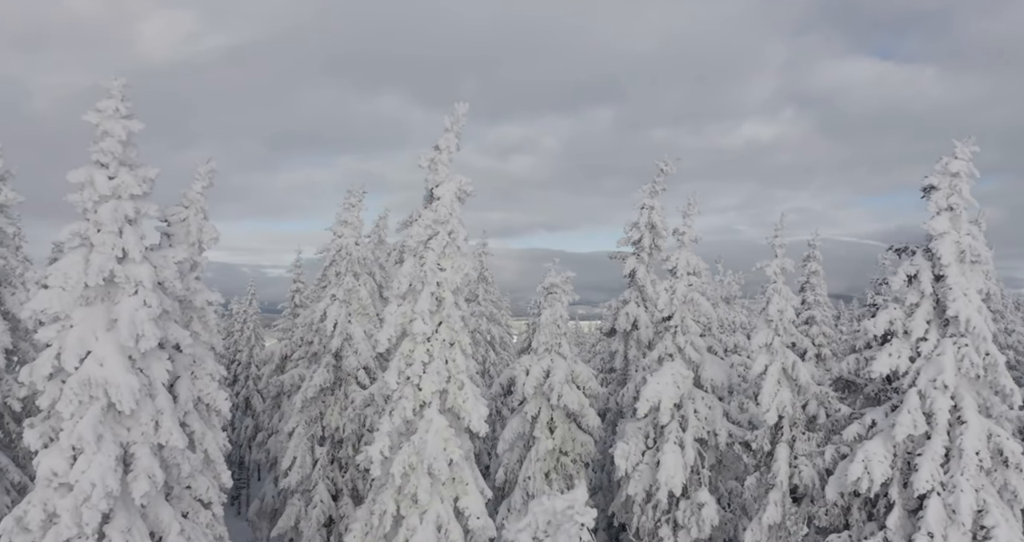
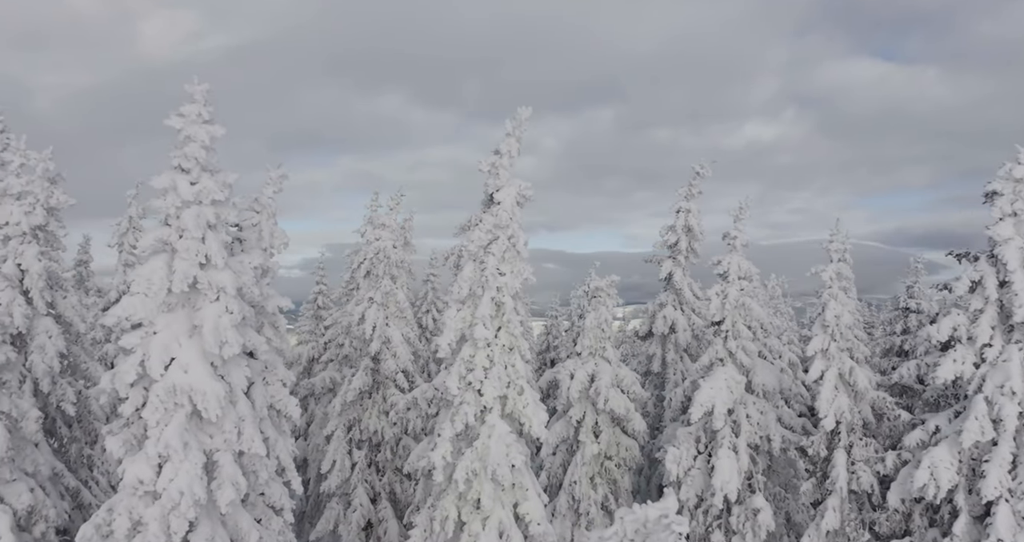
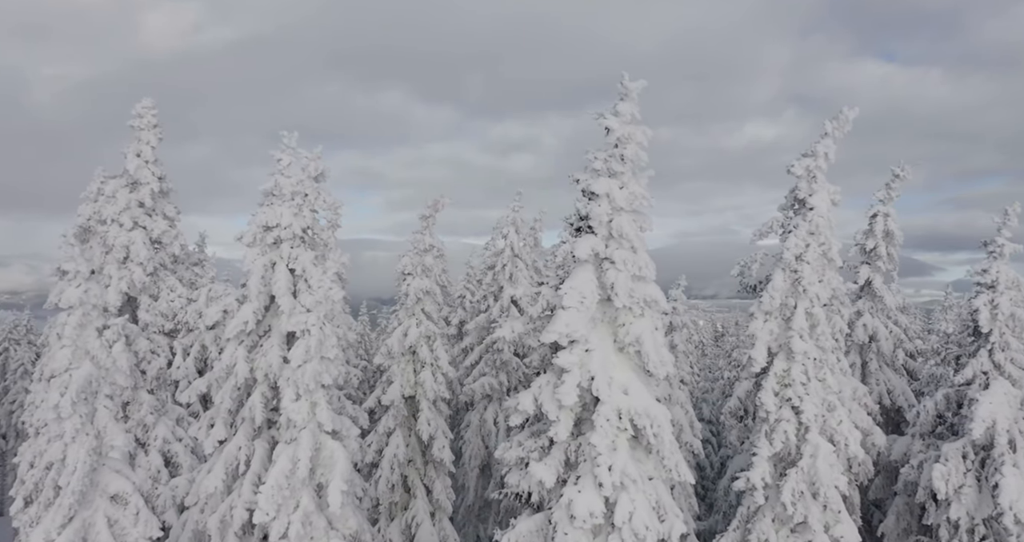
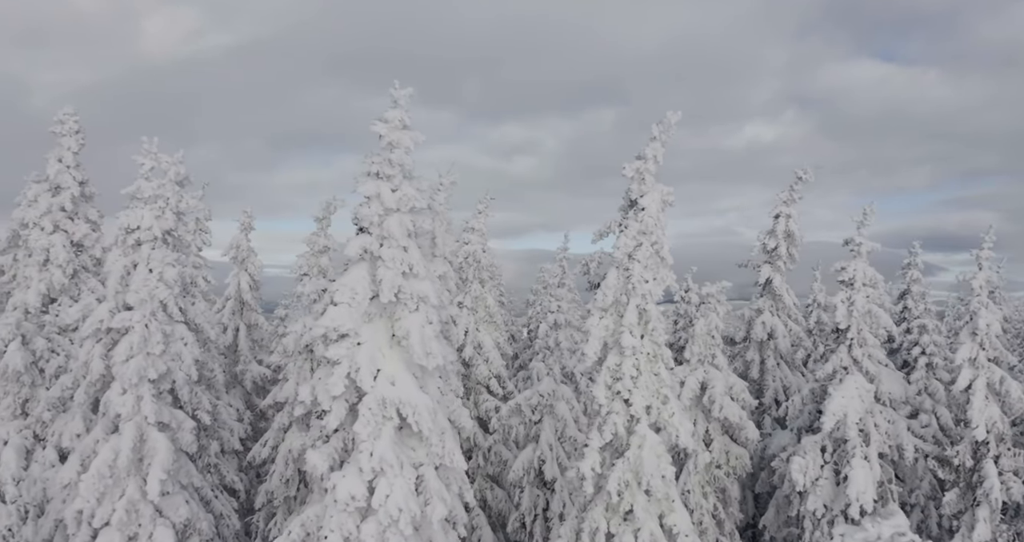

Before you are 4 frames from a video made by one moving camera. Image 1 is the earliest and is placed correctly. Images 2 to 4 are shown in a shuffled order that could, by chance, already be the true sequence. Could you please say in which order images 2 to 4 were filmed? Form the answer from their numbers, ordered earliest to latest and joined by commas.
2, 4, 3
